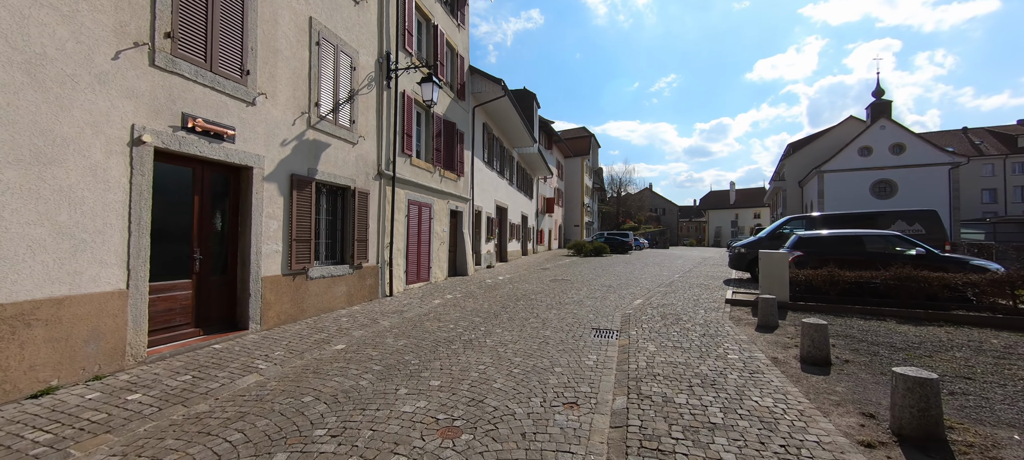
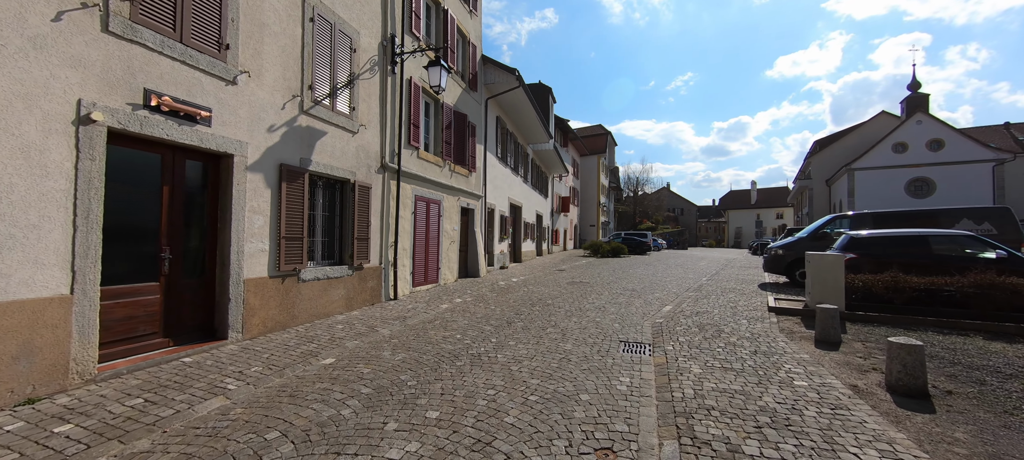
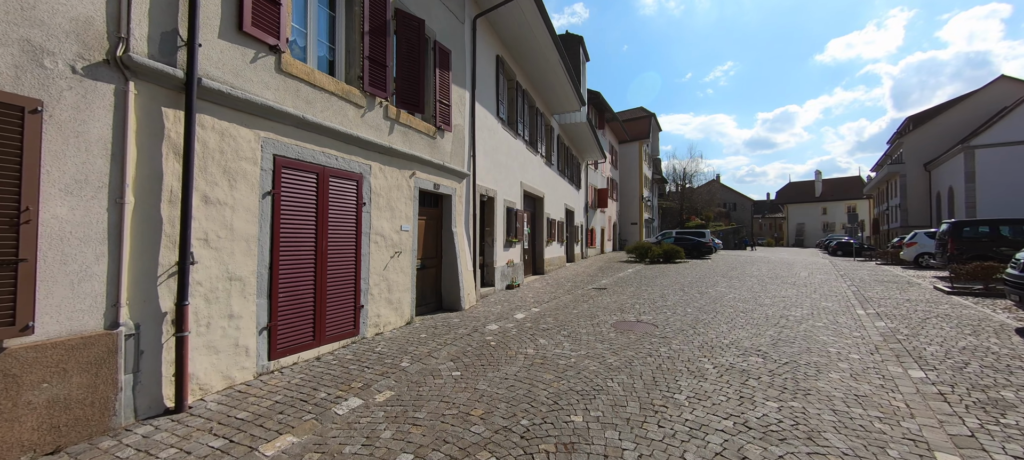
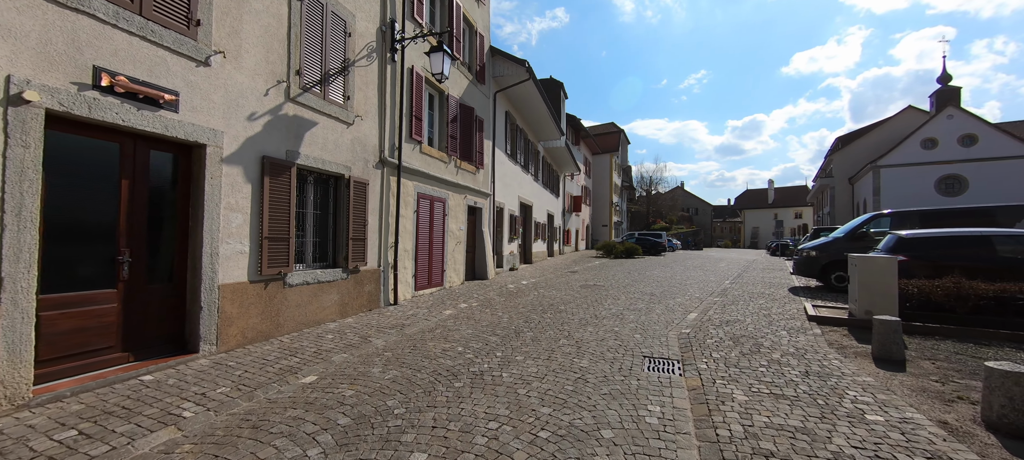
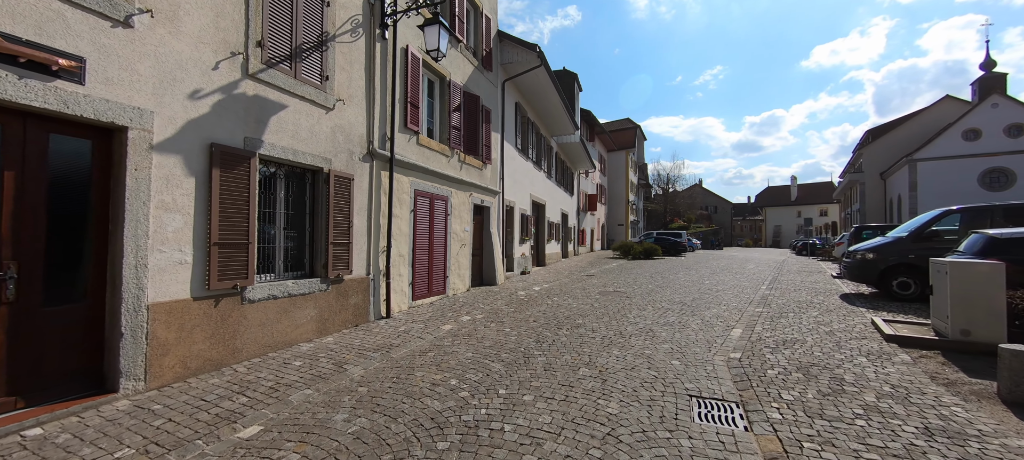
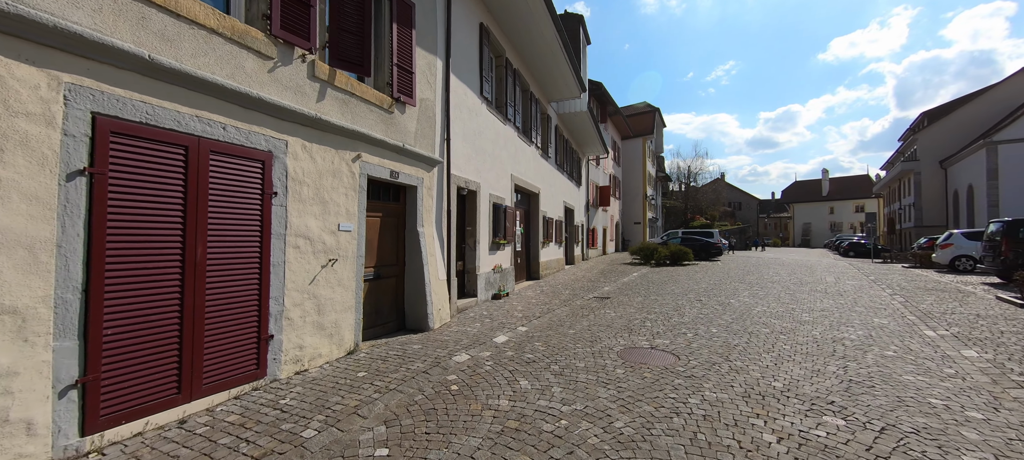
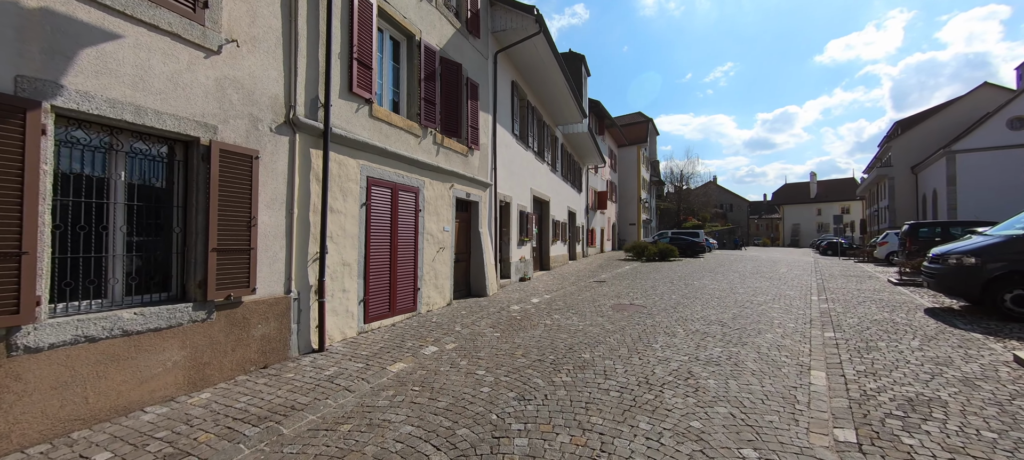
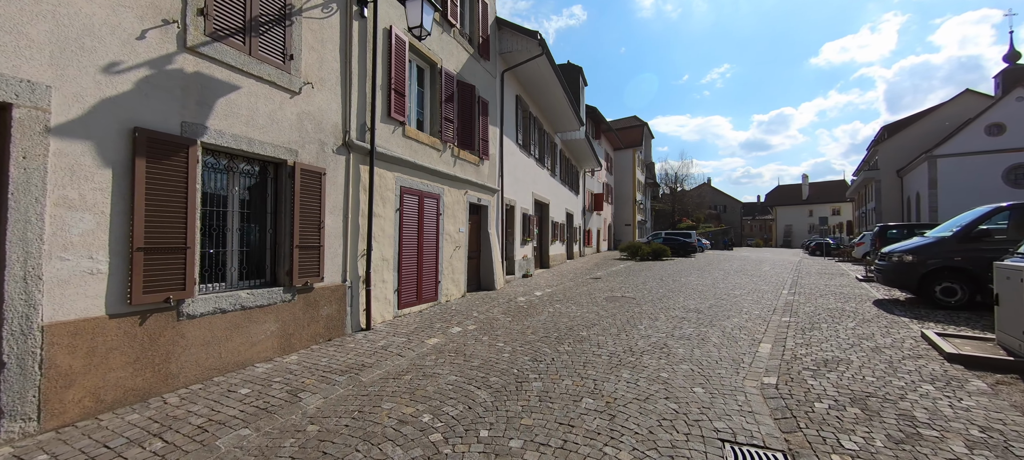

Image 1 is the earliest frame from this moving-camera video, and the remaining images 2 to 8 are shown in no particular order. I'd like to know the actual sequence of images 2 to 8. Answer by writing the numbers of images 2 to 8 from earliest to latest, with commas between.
2, 4, 5, 8, 7, 3, 6
